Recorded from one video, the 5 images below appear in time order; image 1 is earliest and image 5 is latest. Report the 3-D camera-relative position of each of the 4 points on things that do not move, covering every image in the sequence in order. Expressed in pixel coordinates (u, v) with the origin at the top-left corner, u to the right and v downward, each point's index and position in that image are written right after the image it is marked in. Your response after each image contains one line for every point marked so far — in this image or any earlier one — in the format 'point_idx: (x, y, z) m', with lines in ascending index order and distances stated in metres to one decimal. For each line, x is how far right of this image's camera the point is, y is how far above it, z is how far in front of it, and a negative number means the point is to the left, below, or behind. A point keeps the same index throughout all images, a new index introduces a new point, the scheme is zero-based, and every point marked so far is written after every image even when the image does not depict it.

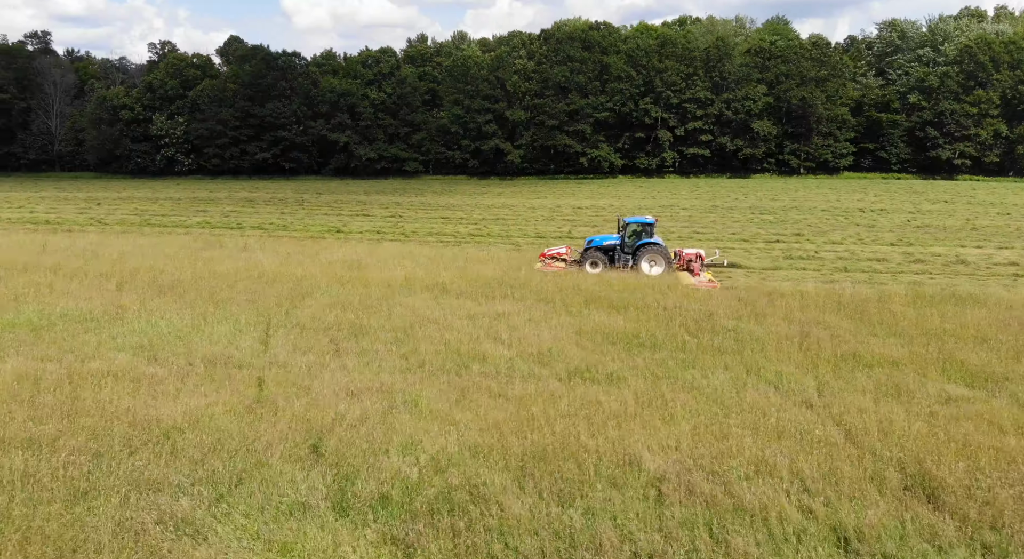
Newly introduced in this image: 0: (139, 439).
0: (-3.1, -1.3, +6.7) m
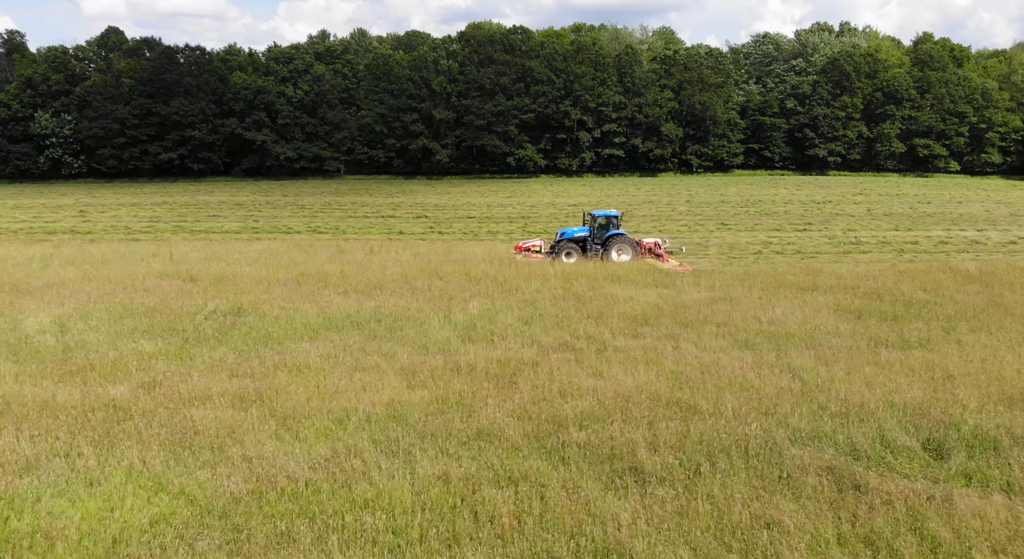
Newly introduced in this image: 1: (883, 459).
0: (+1.5, -1.2, +7.6) m
1: (+3.0, -1.5, +6.7) m
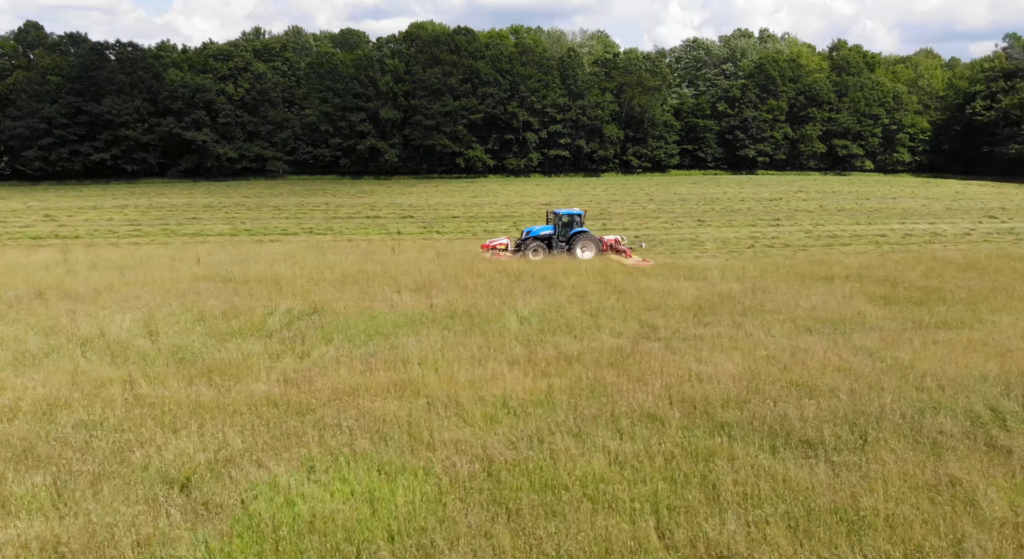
0: (+2.9, -1.1, +8.3) m
1: (+4.5, -1.3, +7.6) m
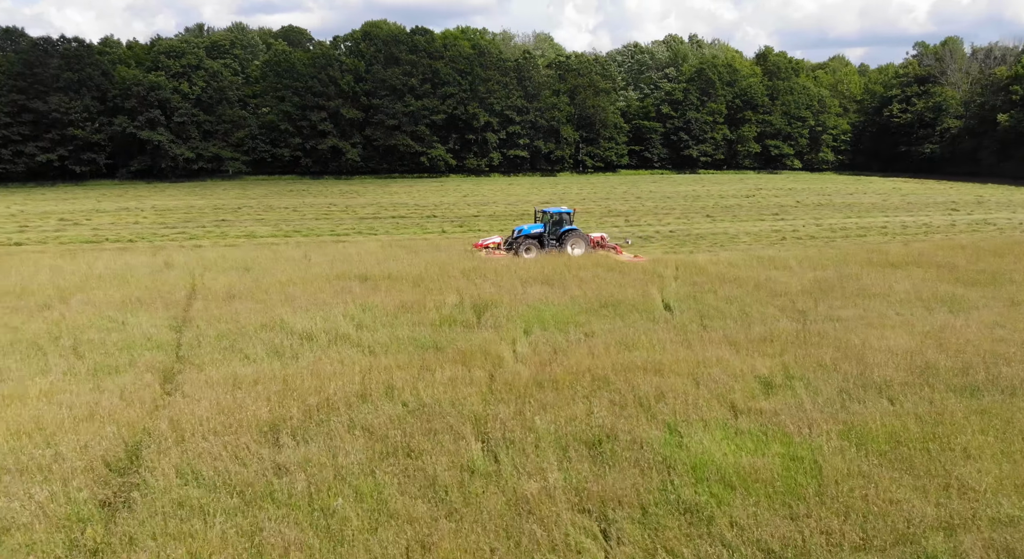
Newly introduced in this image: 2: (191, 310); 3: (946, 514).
0: (+5.6, -0.9, +9.6) m
1: (+7.2, -1.1, +9.1) m
2: (-4.3, -0.4, +11.1) m
3: (+3.0, -1.6, +5.7) m
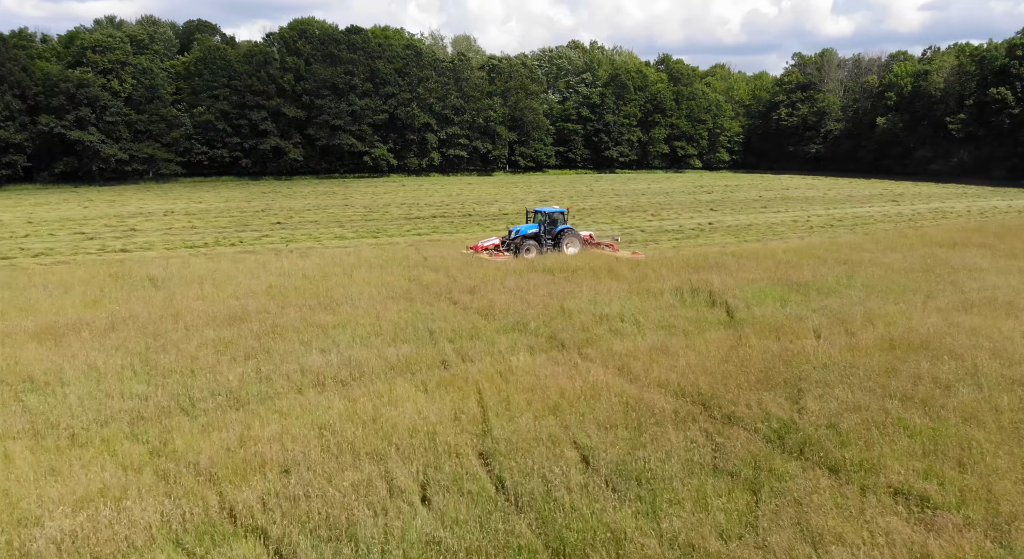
0: (+9.4, -0.5, +12.1) m
1: (+11.2, -0.6, +11.9) m
2: (-0.6, -0.3, +11.7) m
3: (+7.6, -1.3, +7.8) m
